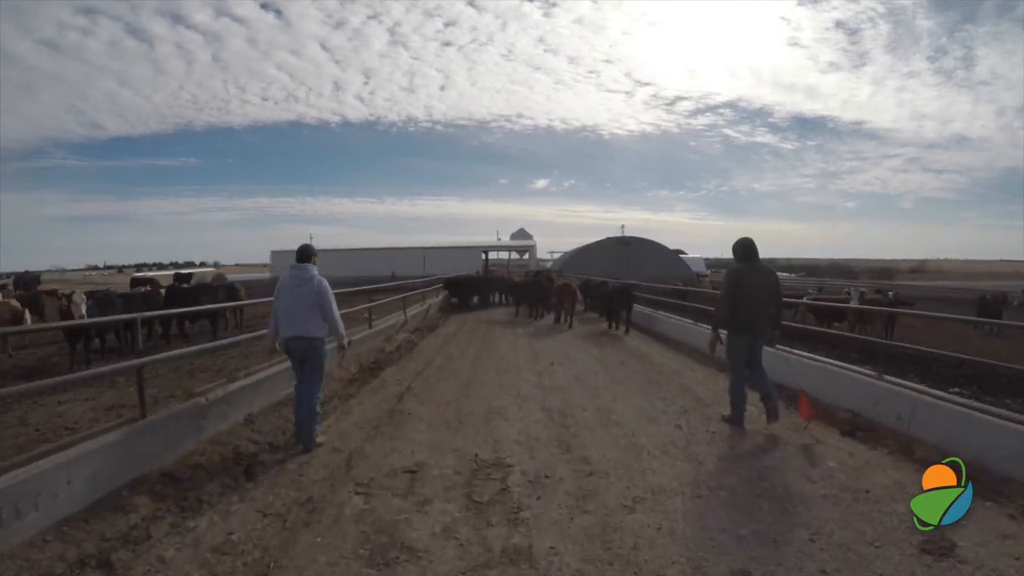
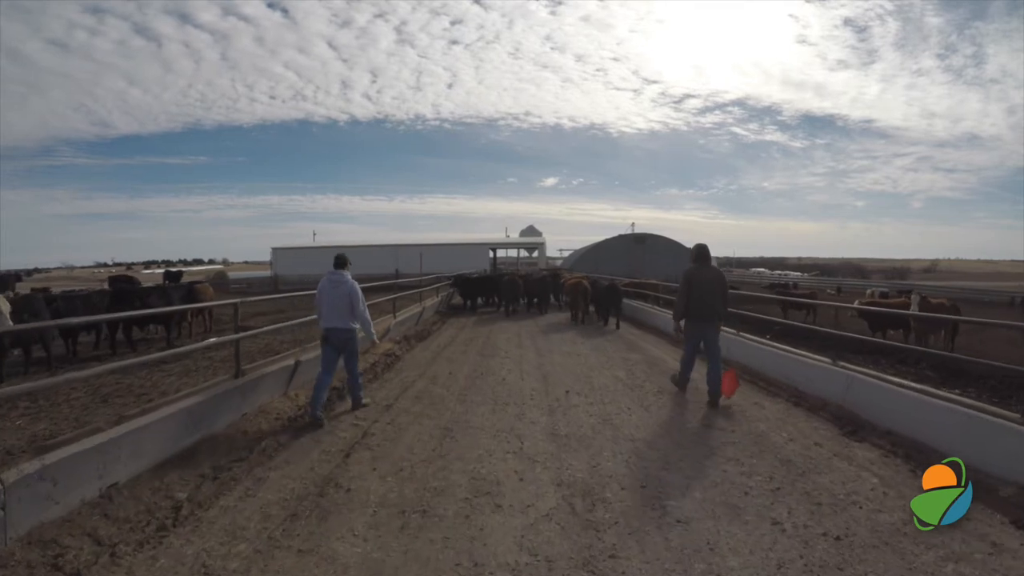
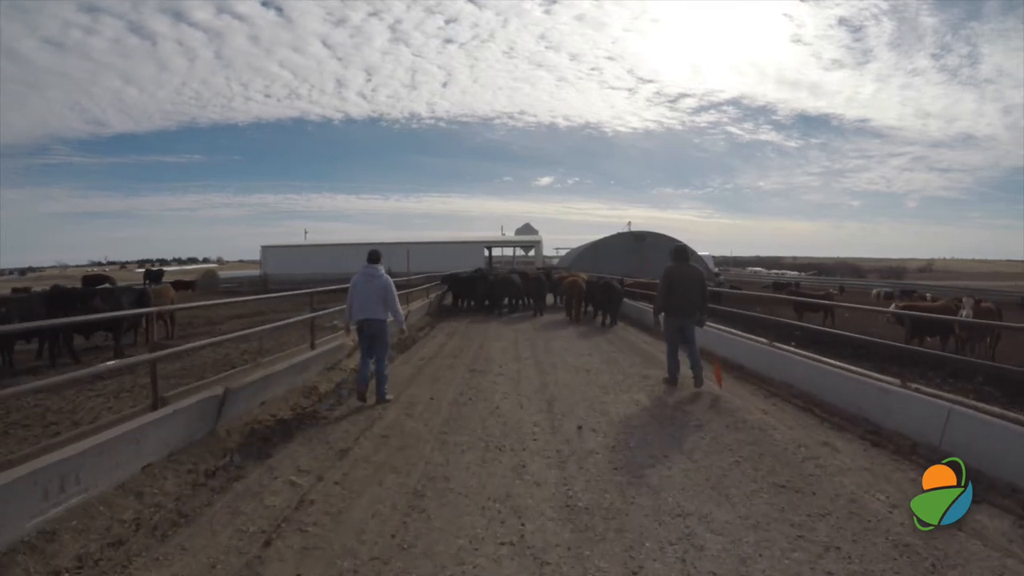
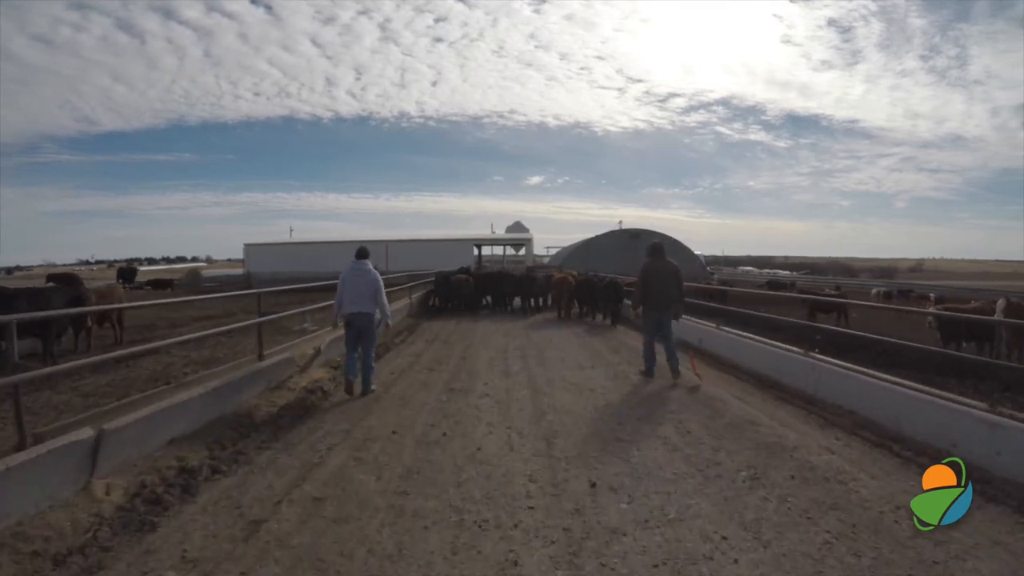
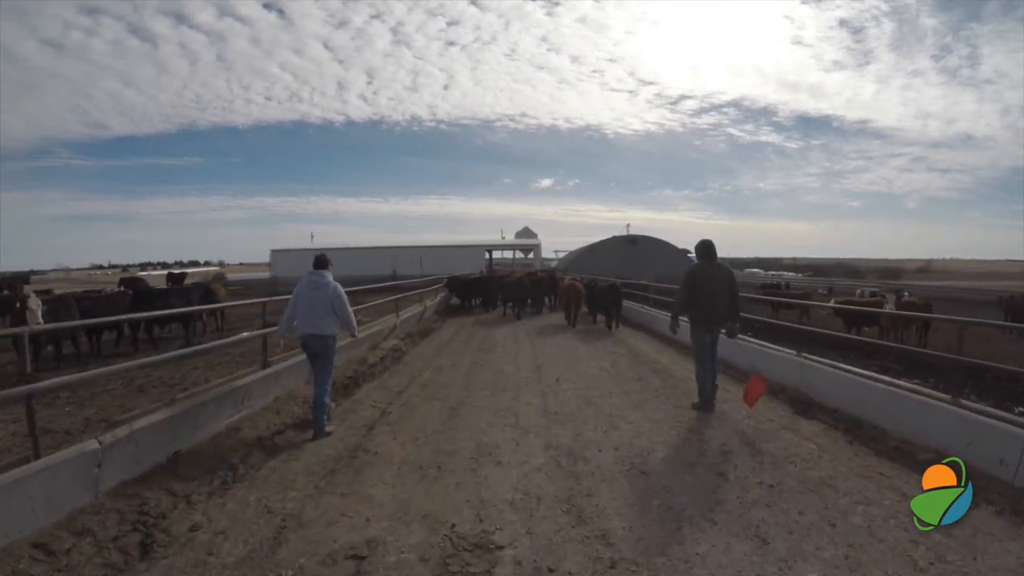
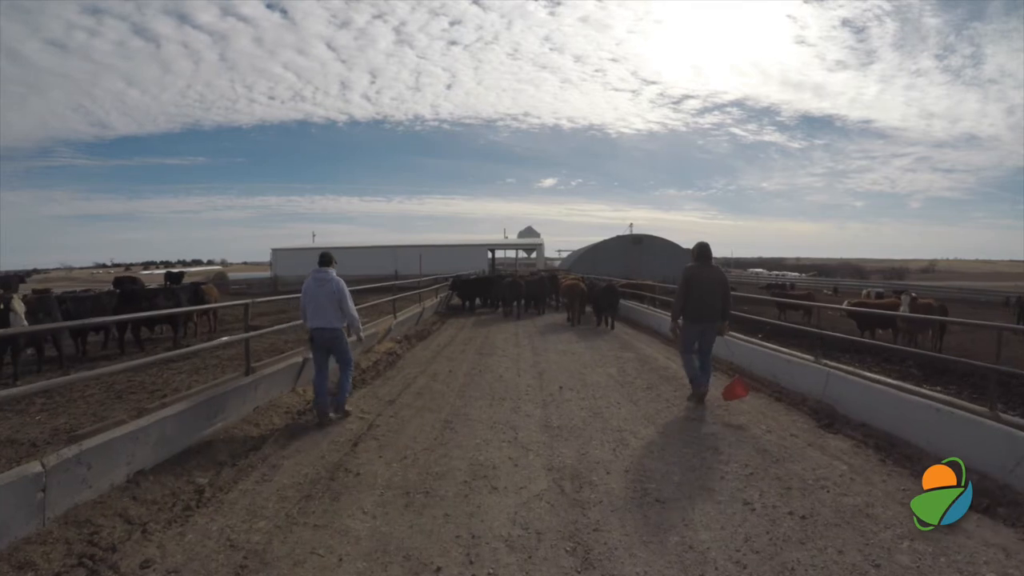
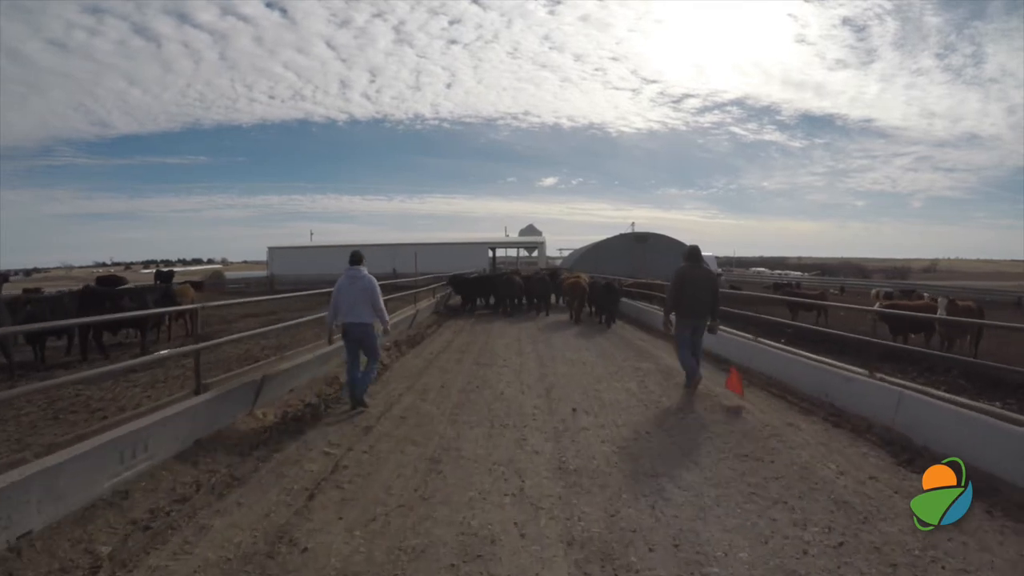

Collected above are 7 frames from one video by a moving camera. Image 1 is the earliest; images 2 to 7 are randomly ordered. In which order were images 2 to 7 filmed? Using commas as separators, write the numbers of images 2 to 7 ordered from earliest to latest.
5, 6, 2, 7, 3, 4
